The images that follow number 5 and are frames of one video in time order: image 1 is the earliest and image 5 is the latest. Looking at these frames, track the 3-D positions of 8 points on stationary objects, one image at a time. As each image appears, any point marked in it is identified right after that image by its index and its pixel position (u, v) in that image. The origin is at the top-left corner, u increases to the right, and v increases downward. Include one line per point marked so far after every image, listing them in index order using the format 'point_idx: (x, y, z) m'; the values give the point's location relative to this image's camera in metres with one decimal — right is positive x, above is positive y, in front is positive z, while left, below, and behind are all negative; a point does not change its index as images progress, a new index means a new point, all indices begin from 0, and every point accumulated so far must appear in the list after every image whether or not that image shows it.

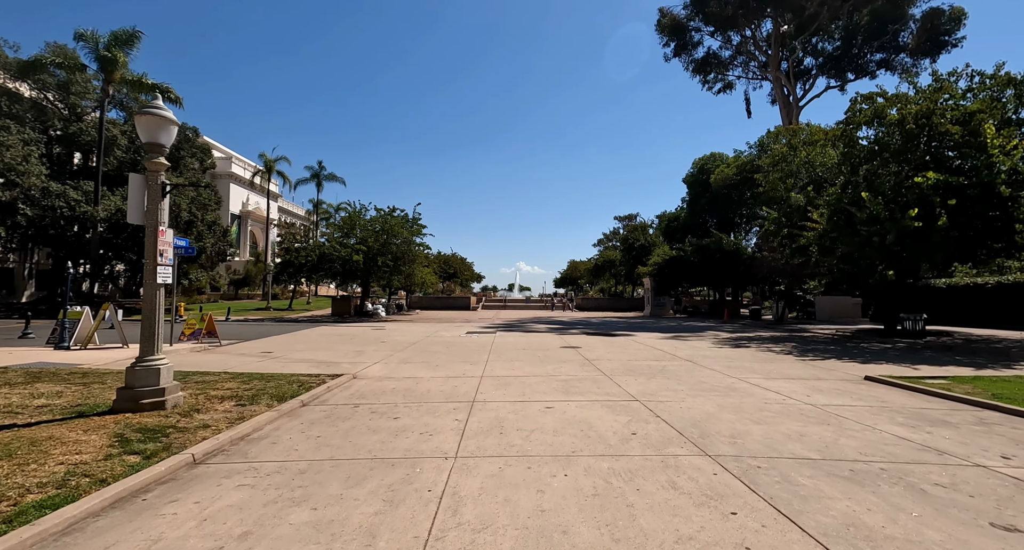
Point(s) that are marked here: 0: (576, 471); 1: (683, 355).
0: (+0.7, -2.2, +5.1) m
1: (+5.8, -2.7, +15.5) m
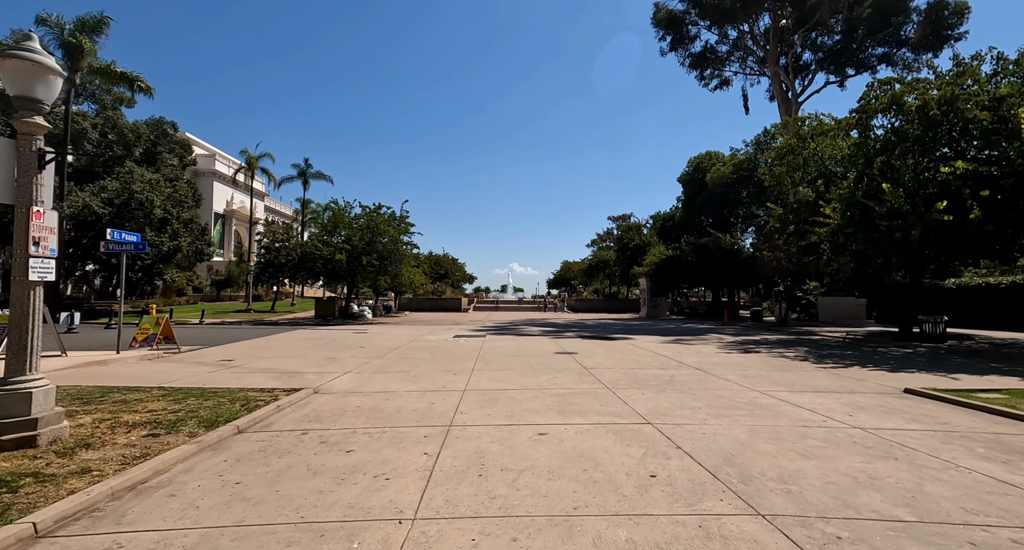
0: (+0.5, -2.1, +3.6) m
1: (+5.5, -2.7, +14.0) m
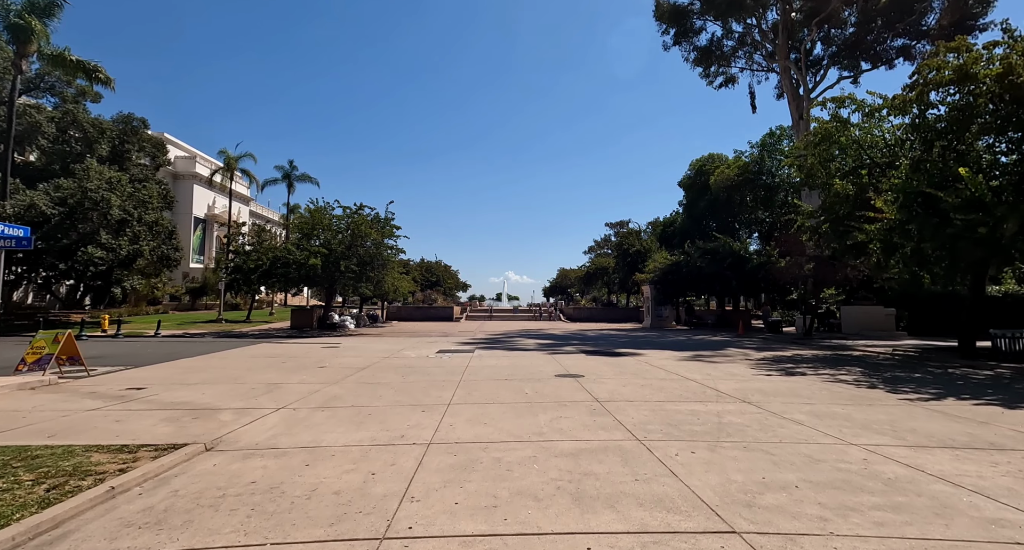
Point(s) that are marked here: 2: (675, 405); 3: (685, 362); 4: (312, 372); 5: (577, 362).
0: (+0.4, -2.0, +0.5) m
1: (+5.2, -2.8, +11.0) m
2: (+3.4, -2.7, +9.4) m
3: (+6.4, -3.2, +17.0) m
4: (-6.3, -3.1, +14.4) m
5: (+2.3, -3.1, +16.4) m
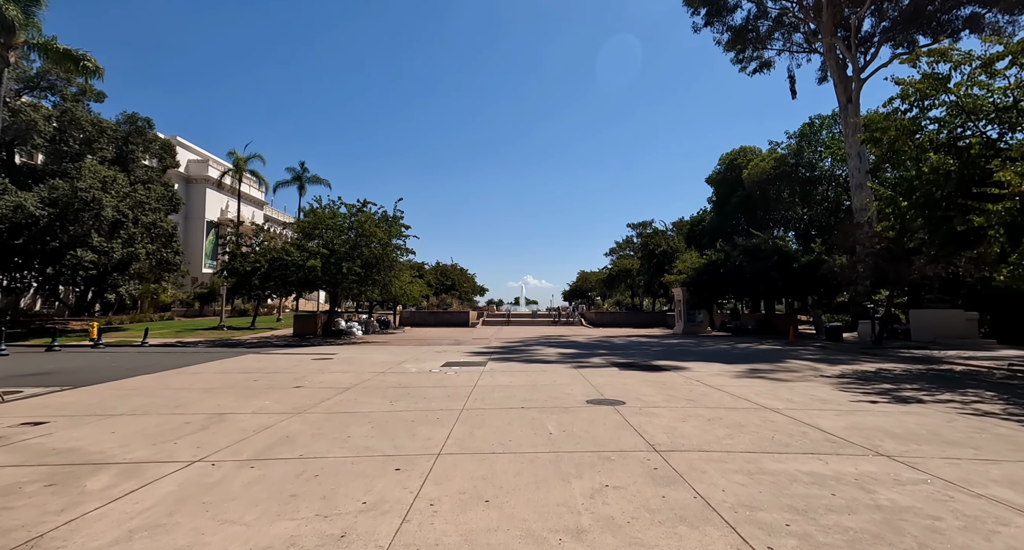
0: (+0.3, -1.8, -2.6) m
1: (+5.6, -2.6, +7.7) m
2: (+3.6, -2.5, +6.2) m
3: (+7.0, -3.1, +13.6) m
4: (-5.8, -3.0, +11.6) m
5: (+2.9, -3.0, +13.2) m
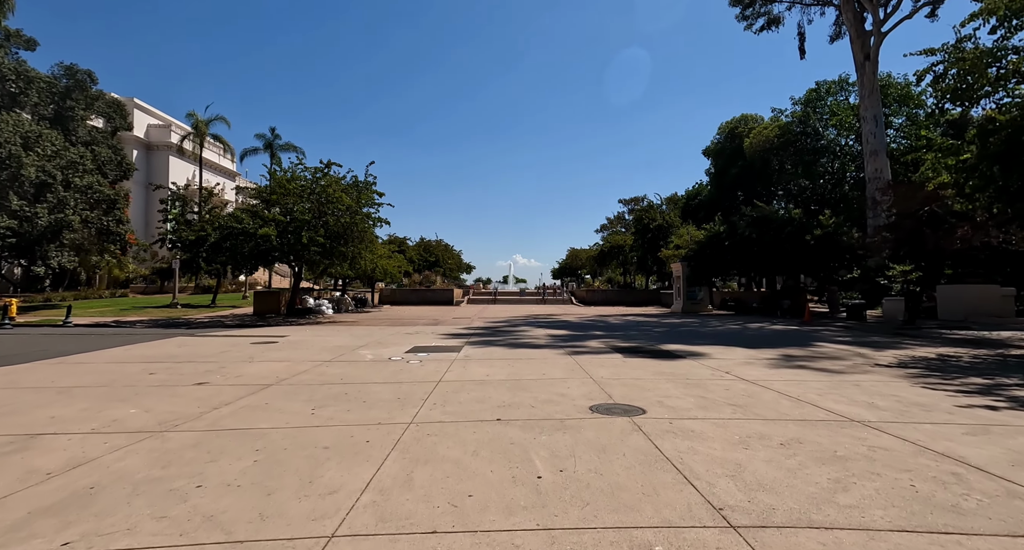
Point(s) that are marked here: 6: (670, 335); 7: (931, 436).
0: (+0.2, -1.7, -5.7) m
1: (+5.2, -2.0, +4.8) m
2: (+3.3, -2.0, +3.2) m
3: (+6.5, -2.3, +10.7) m
4: (-6.3, -2.2, +8.3) m
5: (+2.4, -2.2, +10.2) m
6: (+6.9, -2.6, +19.9) m
7: (+5.4, -2.1, +5.9) m
